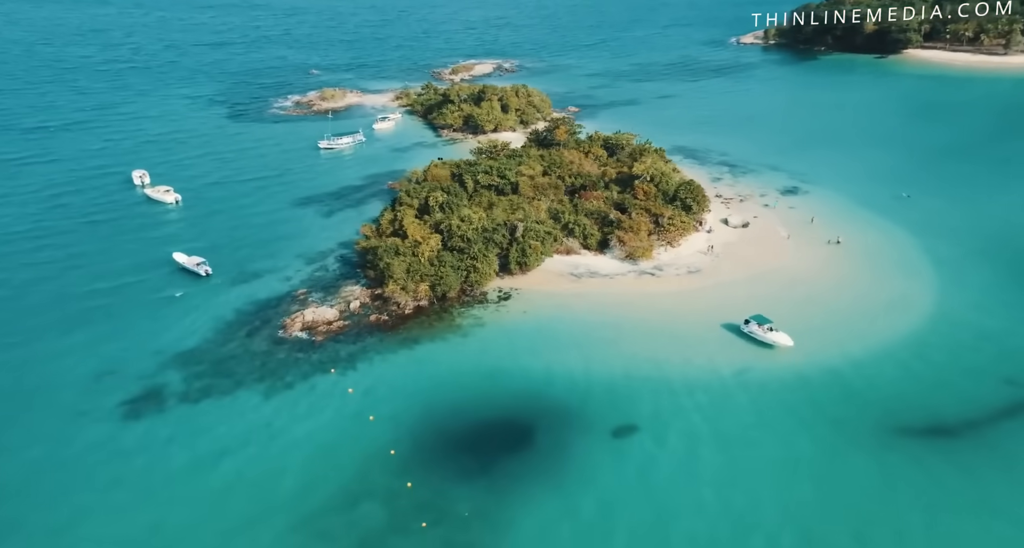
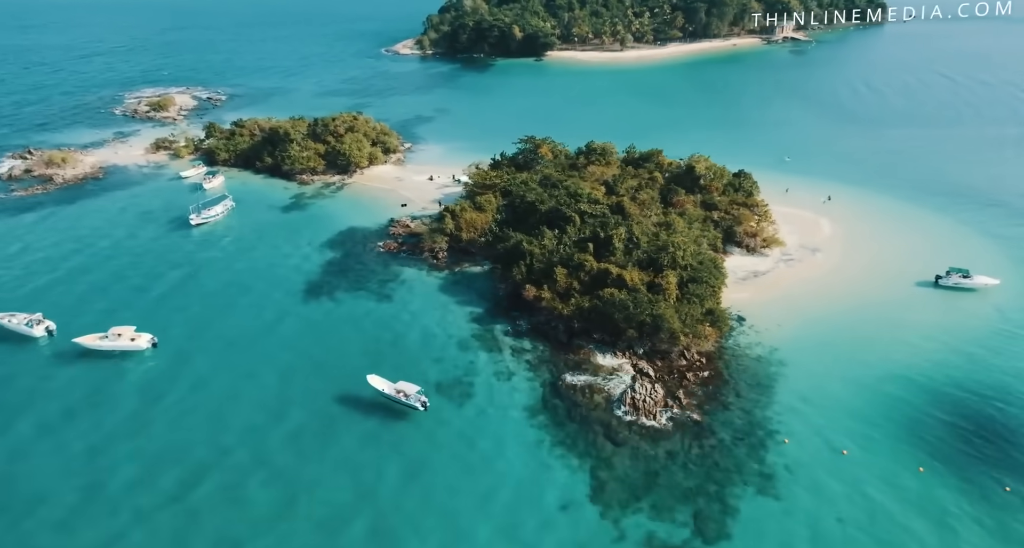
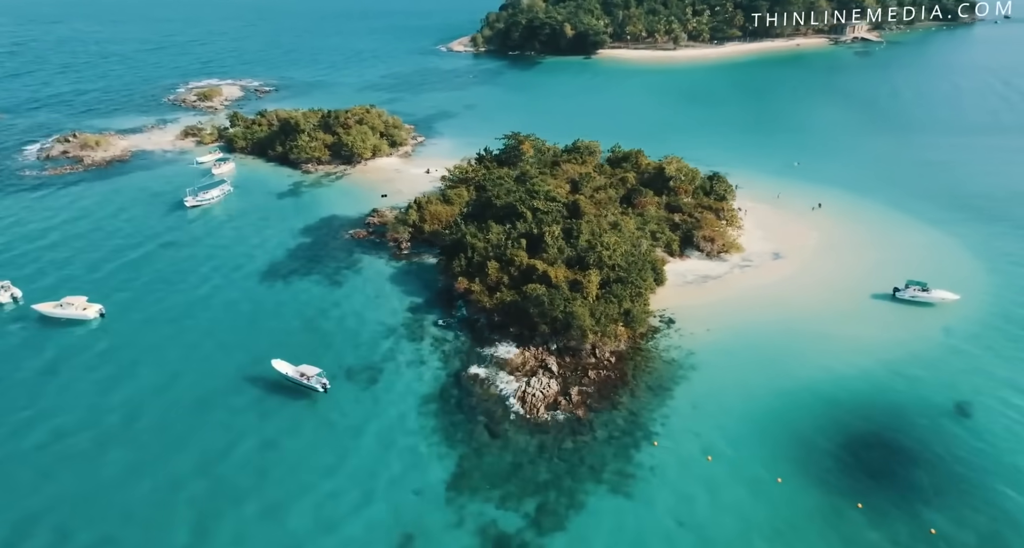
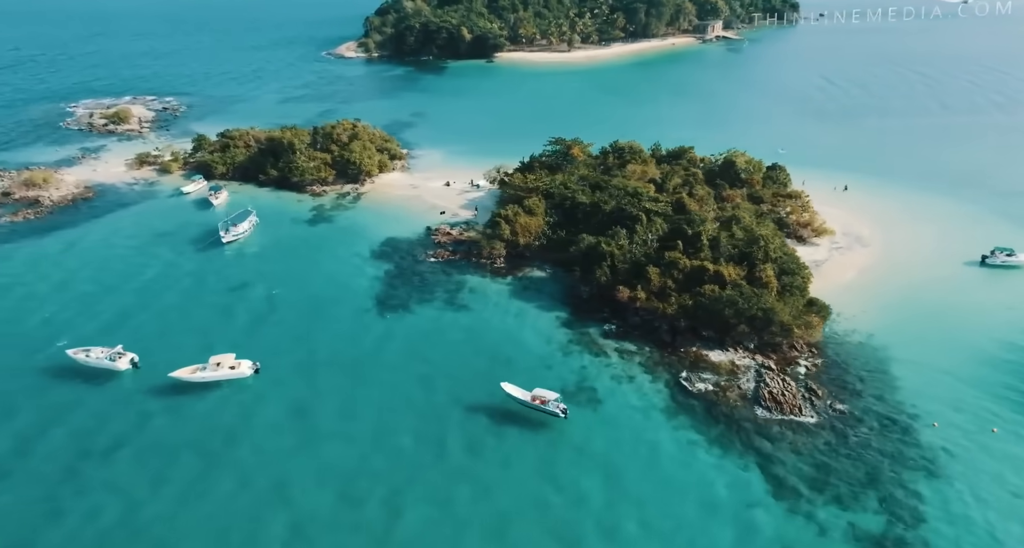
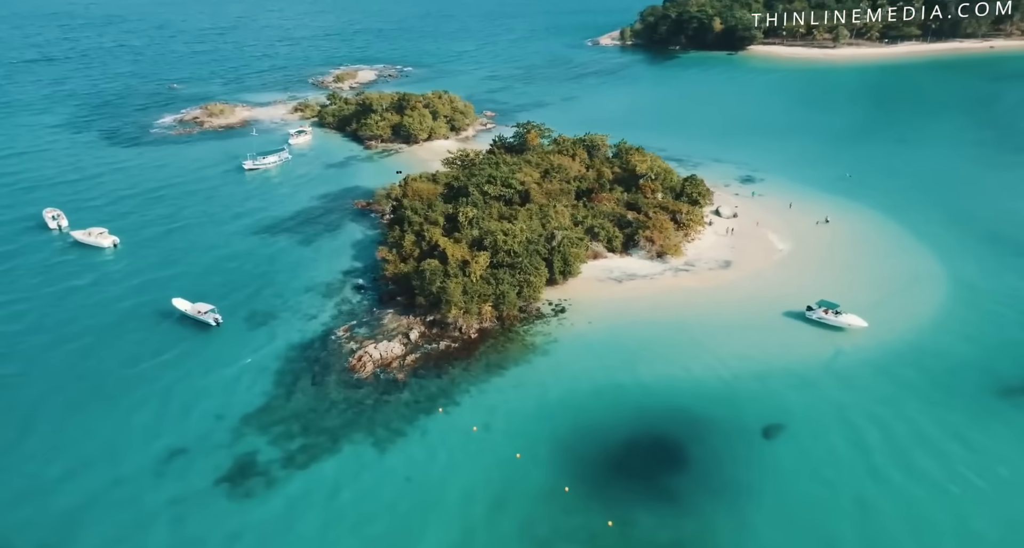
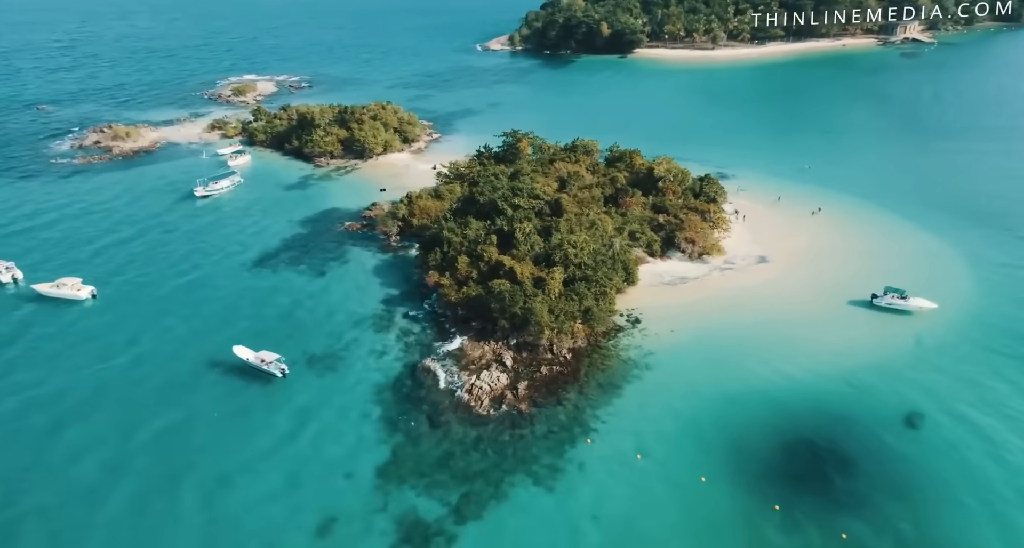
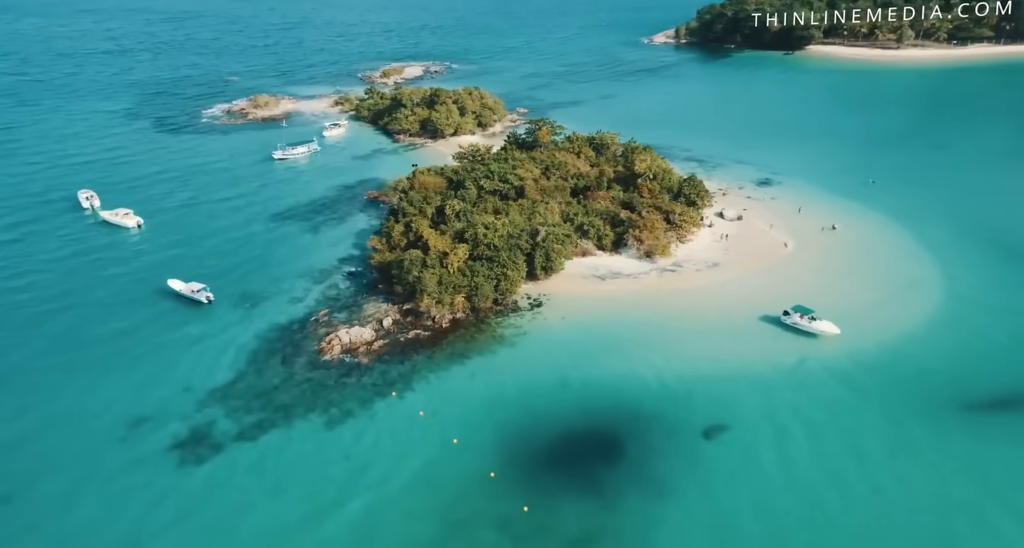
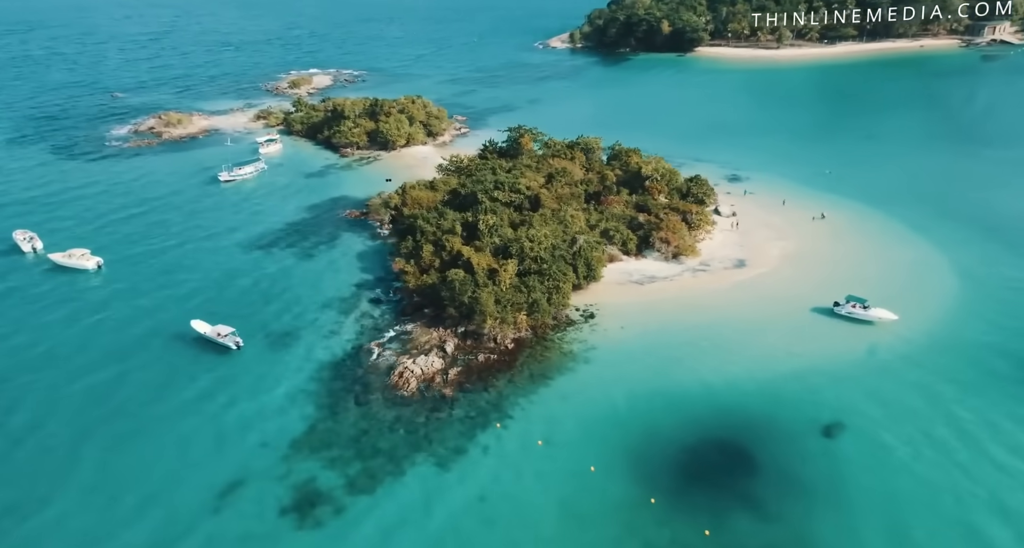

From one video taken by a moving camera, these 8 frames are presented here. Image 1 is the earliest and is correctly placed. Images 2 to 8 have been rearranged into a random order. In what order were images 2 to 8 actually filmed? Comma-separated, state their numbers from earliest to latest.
7, 5, 8, 6, 3, 2, 4
